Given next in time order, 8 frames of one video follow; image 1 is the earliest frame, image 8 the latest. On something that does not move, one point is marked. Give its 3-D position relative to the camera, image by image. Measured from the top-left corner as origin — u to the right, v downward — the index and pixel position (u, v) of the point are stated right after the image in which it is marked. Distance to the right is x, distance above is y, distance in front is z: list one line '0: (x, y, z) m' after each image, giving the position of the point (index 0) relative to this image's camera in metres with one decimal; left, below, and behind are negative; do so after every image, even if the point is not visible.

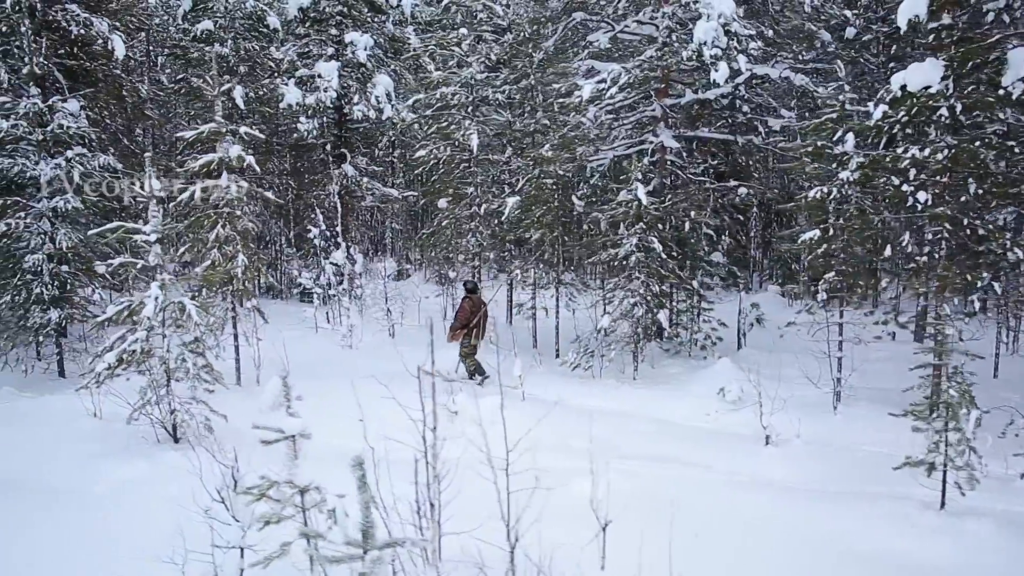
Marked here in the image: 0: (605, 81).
0: (+2.4, +5.1, +10.9) m
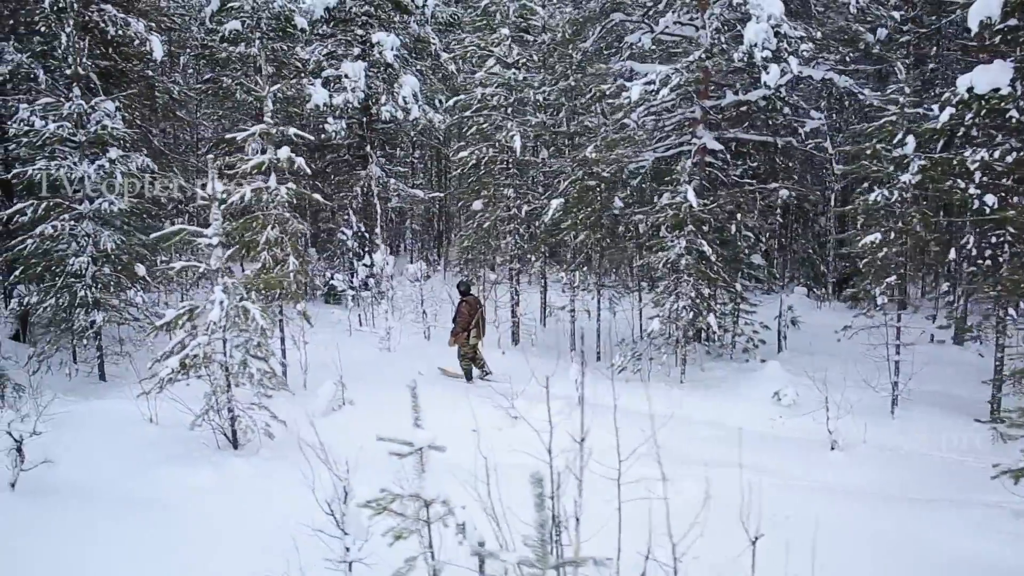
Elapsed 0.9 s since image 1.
0: (+3.5, +5.0, +10.8) m
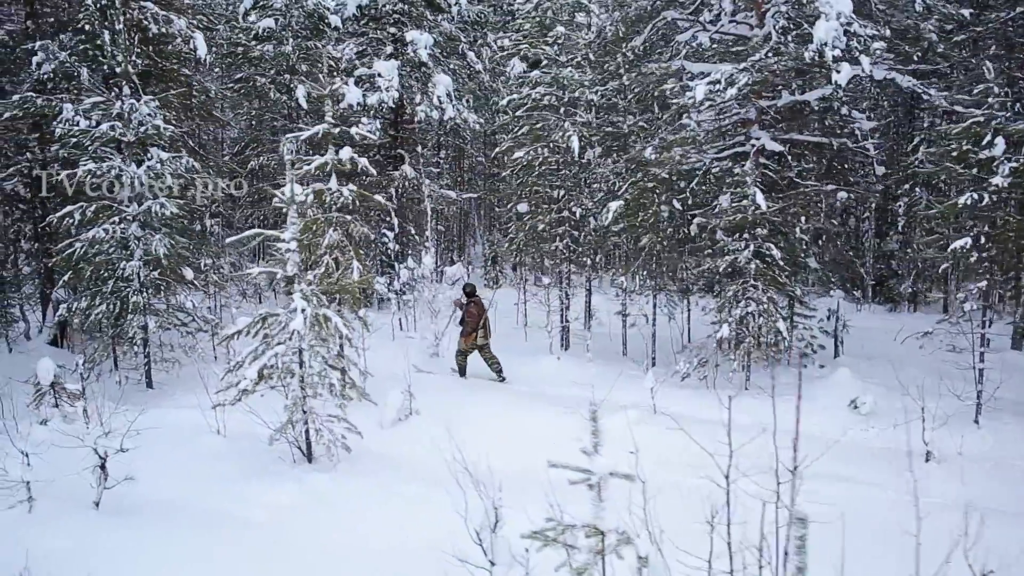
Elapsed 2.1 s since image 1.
0: (+4.9, +4.9, +10.6) m
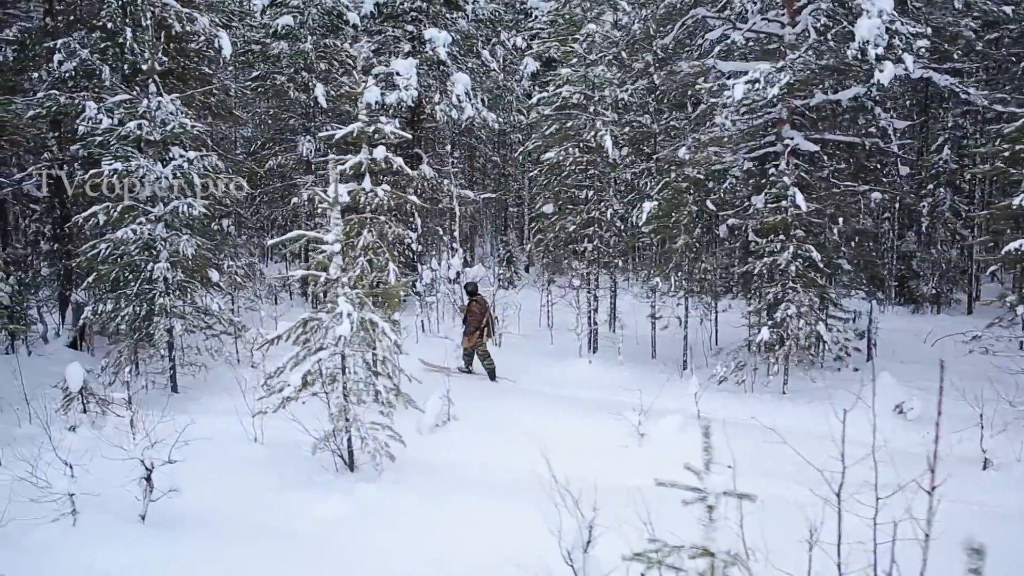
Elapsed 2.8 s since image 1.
0: (+5.7, +4.8, +10.4) m
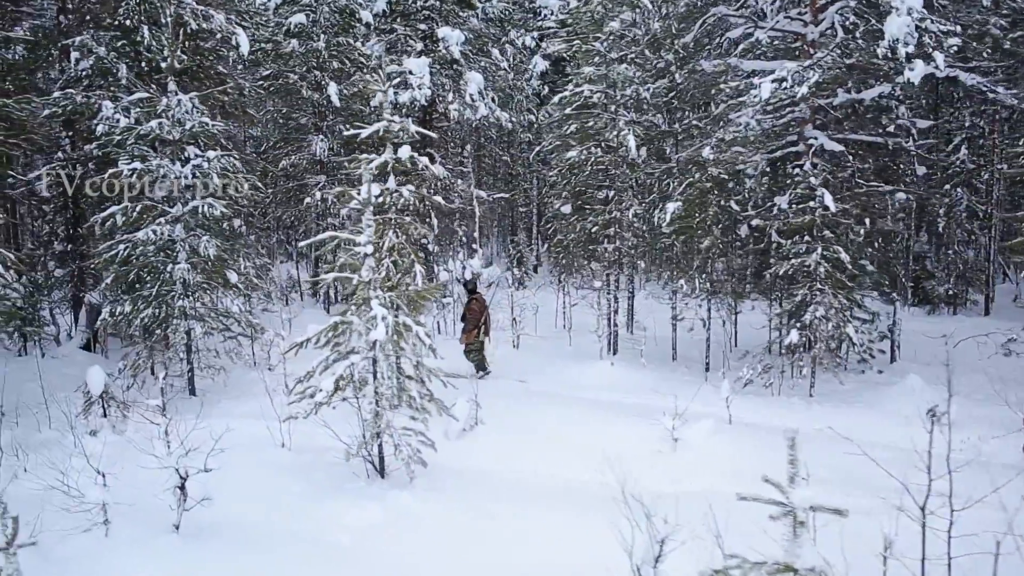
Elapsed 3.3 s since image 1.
0: (+6.3, +4.8, +10.2) m
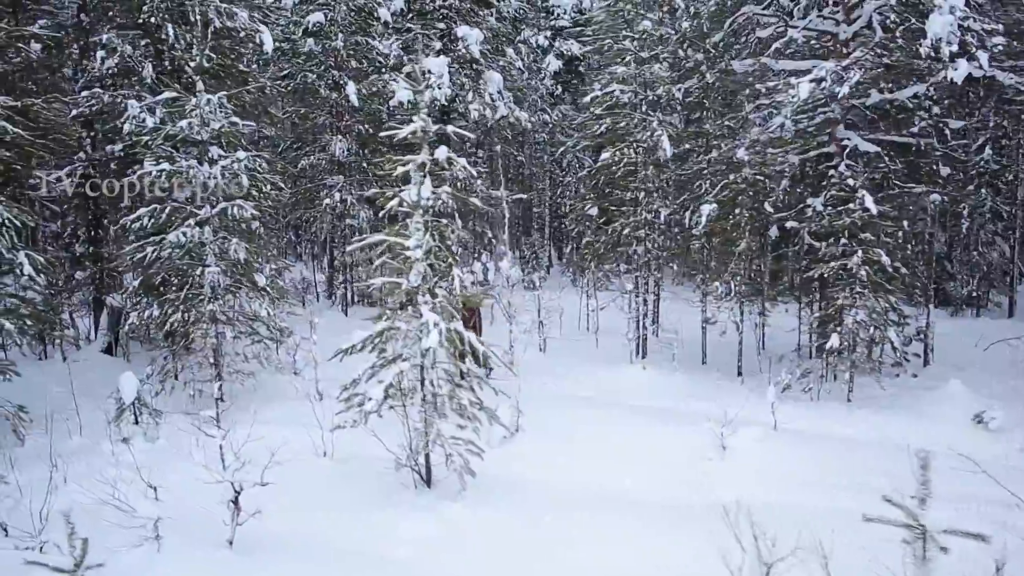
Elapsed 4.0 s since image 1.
0: (+7.1, +4.7, +10.1) m
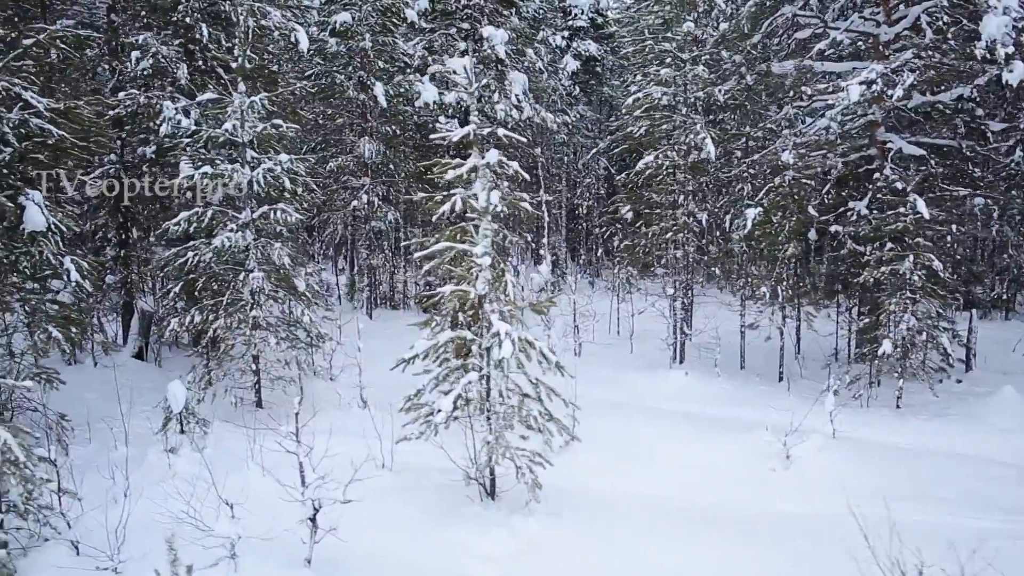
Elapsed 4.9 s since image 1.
0: (+8.1, +4.6, +9.9) m
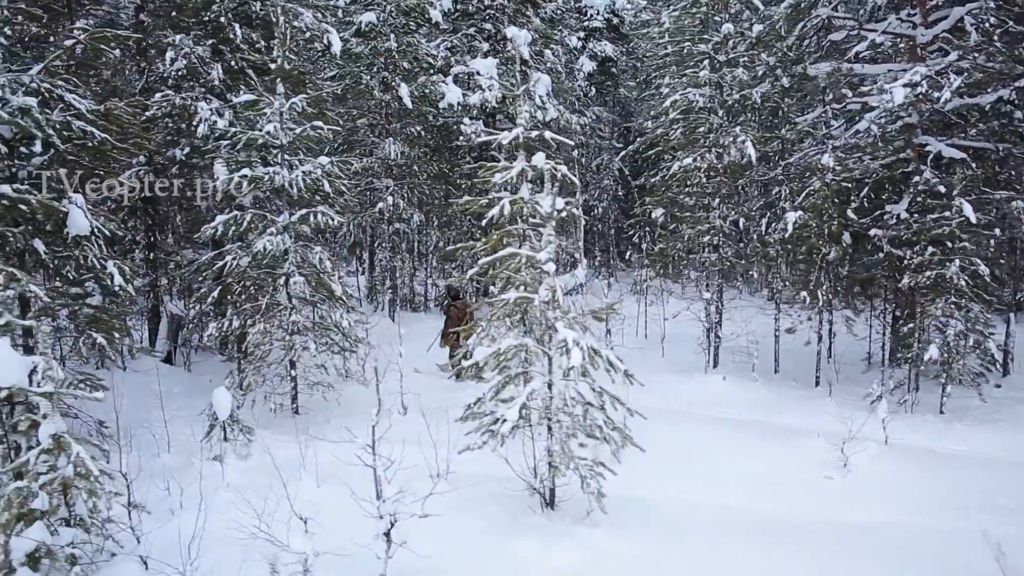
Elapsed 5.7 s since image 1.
0: (+9.0, +4.5, +9.8) m
